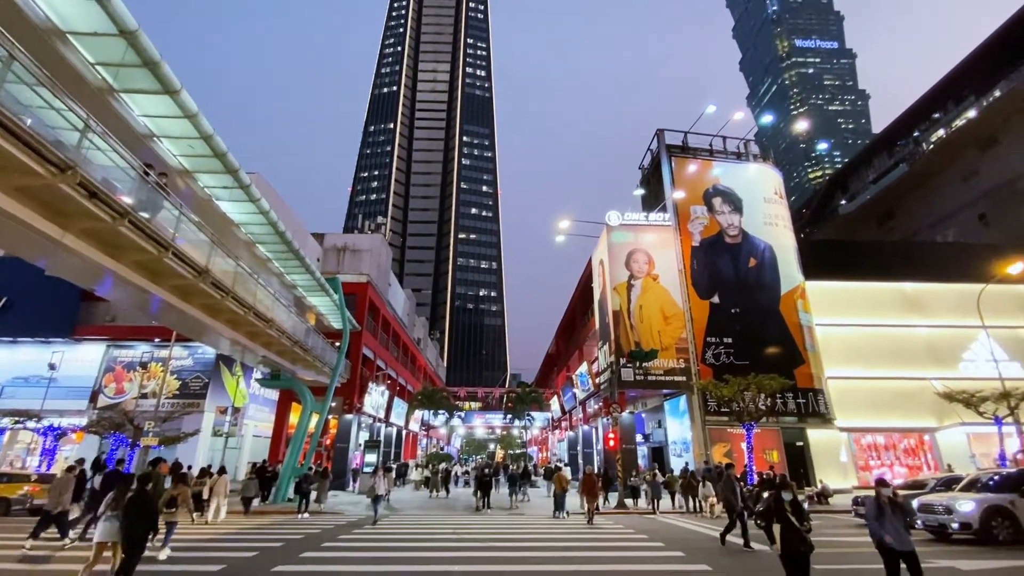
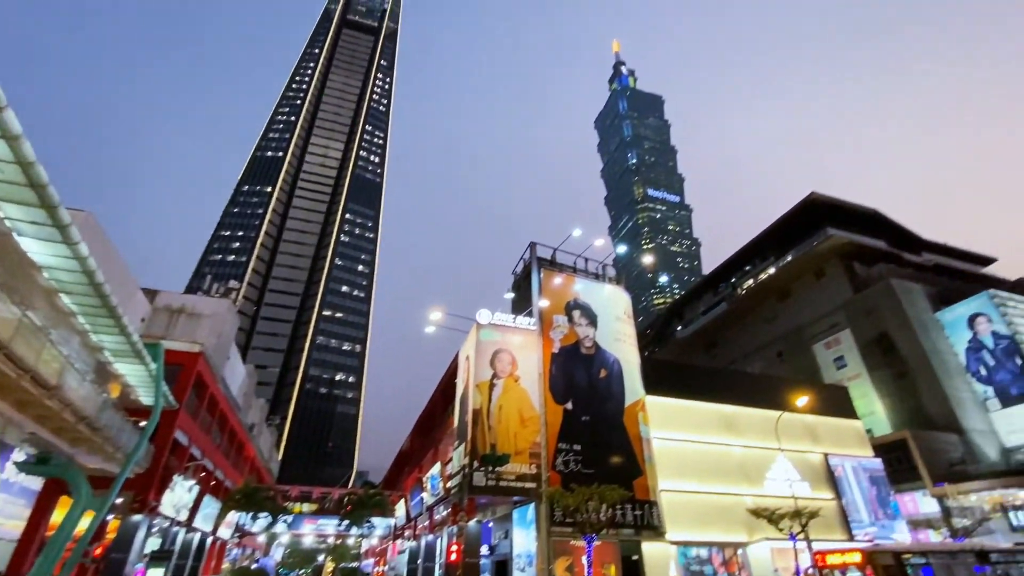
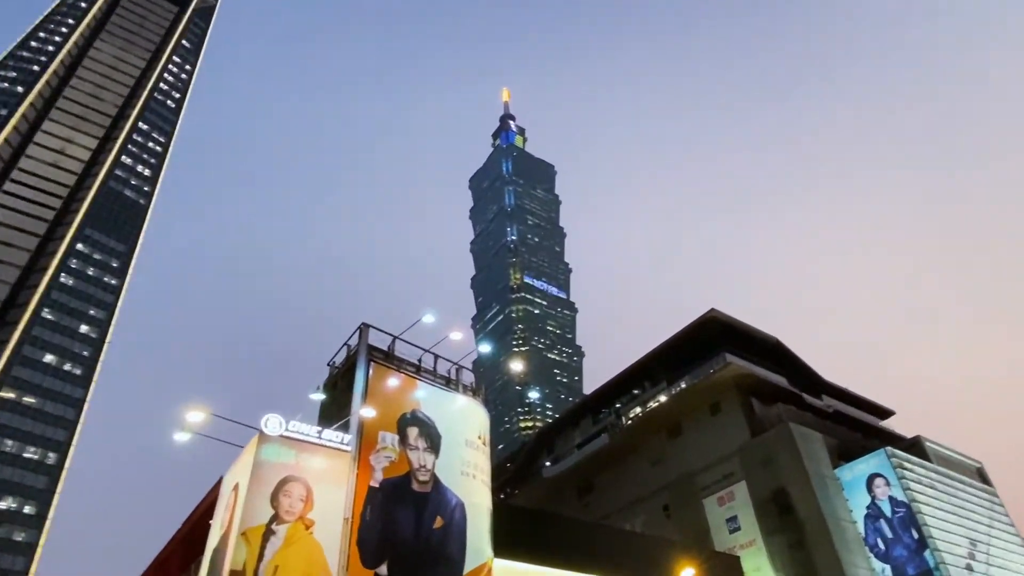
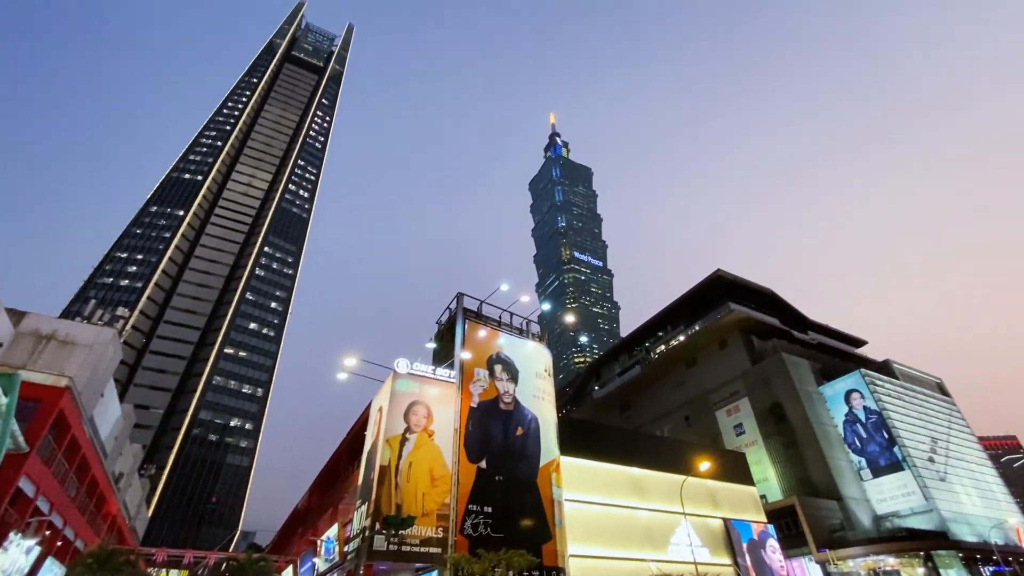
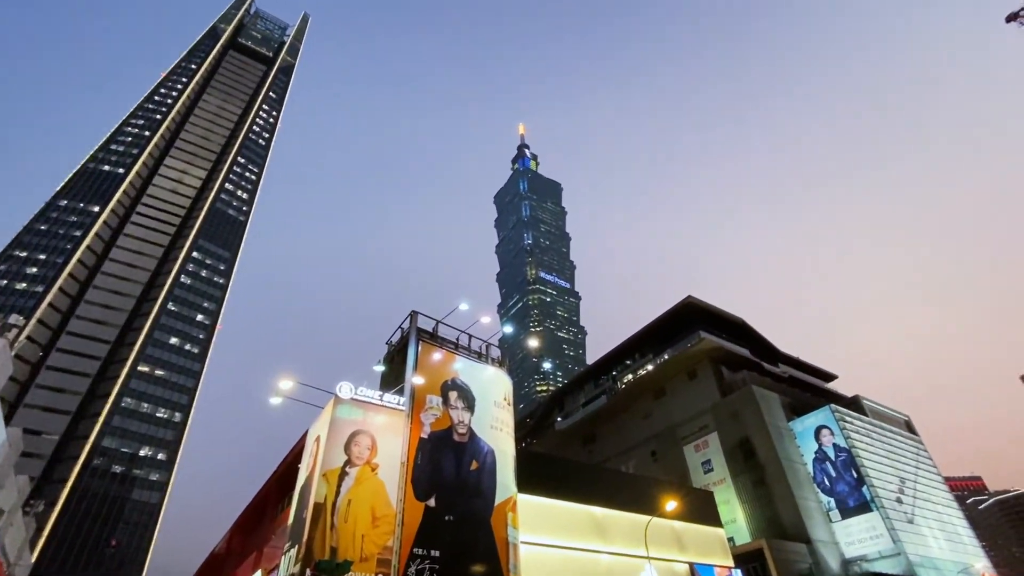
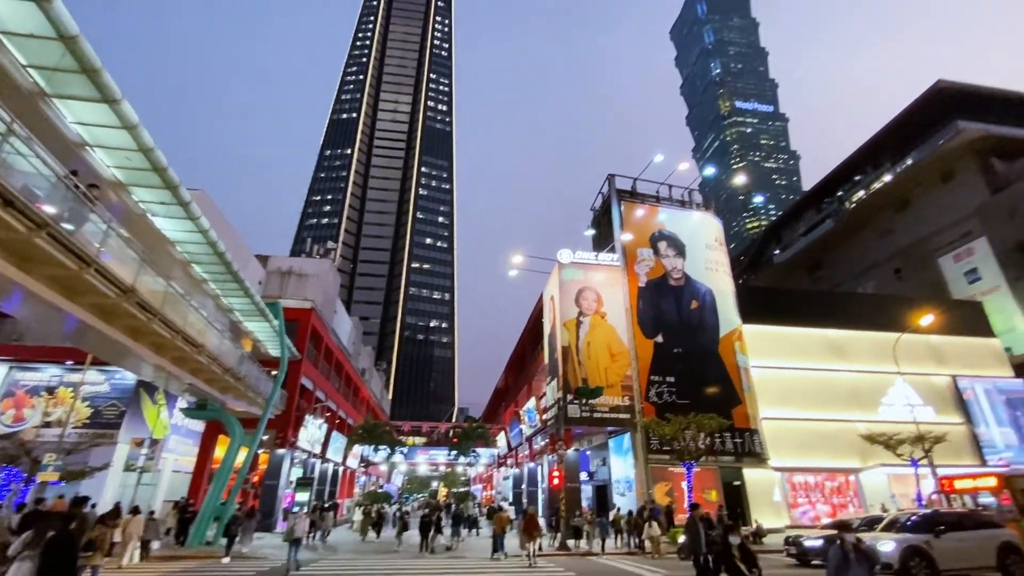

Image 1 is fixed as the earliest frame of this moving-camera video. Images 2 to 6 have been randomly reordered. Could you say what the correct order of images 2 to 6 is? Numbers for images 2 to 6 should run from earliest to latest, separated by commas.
6, 2, 4, 5, 3
